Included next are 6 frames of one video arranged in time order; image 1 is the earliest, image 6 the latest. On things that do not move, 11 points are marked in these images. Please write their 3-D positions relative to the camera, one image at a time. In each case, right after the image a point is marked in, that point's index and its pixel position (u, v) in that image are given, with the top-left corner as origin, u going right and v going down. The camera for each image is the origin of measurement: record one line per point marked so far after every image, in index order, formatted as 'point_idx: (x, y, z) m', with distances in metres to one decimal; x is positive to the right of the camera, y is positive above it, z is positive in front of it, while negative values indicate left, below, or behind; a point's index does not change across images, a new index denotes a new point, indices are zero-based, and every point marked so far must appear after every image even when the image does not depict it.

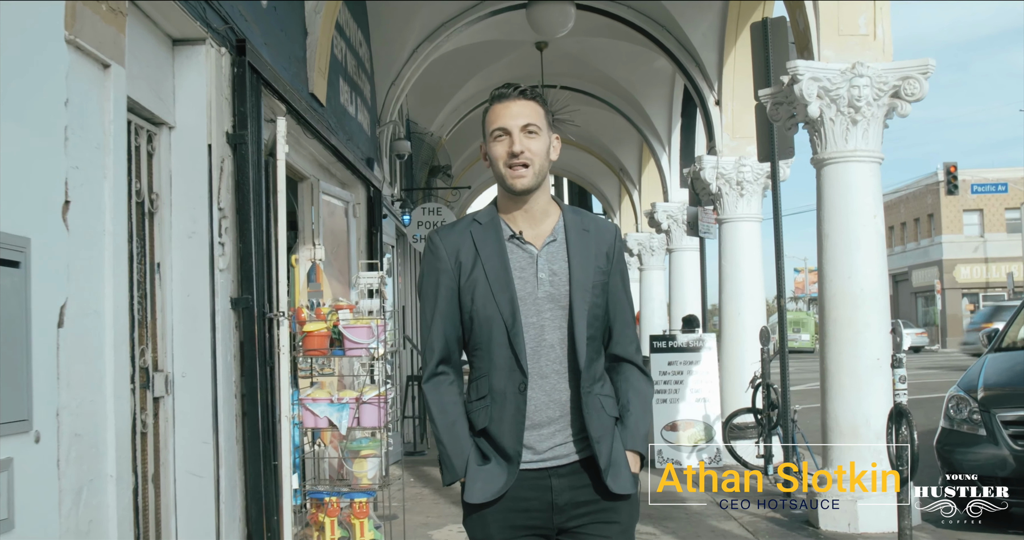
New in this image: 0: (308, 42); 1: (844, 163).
0: (-1.5, +1.7, +6.7) m
1: (+2.4, +0.8, +6.7) m
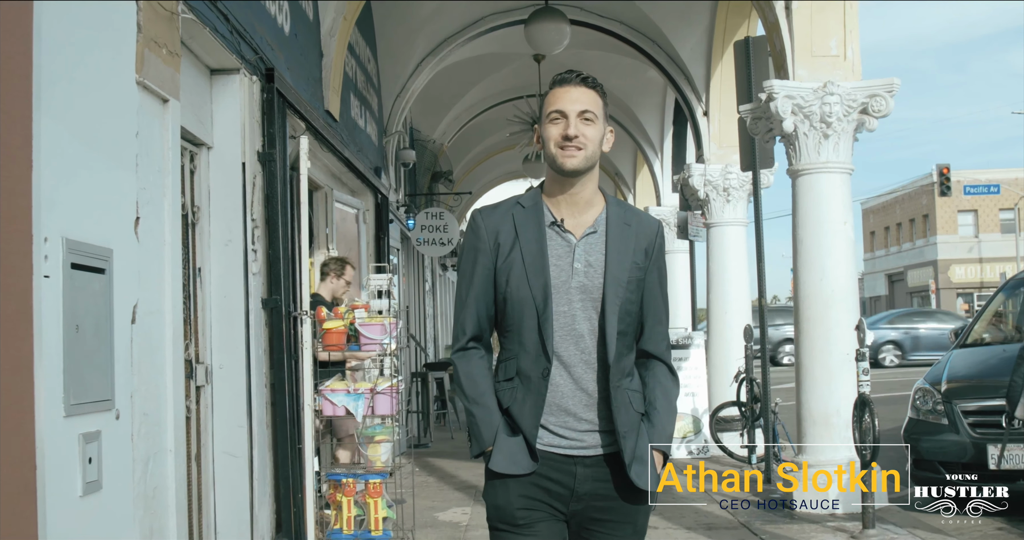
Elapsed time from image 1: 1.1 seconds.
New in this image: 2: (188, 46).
0: (-1.5, +1.6, +7.2) m
1: (+2.4, +0.8, +7.3) m
2: (-1.6, +1.1, +4.7) m
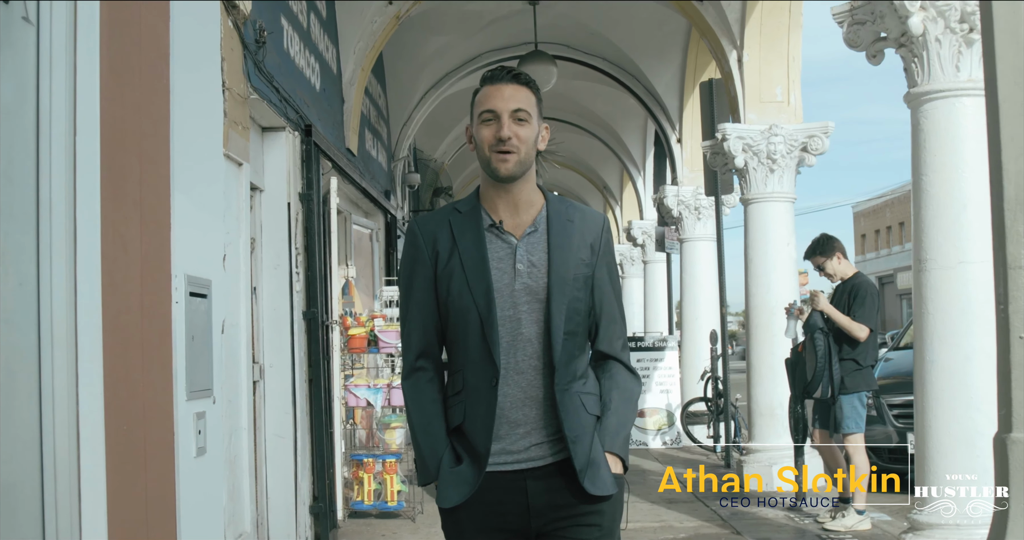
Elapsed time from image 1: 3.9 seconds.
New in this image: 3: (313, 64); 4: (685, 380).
0: (-1.5, +1.5, +8.5) m
1: (+2.3, +0.6, +8.5) m
2: (-1.7, +1.0, +6.0) m
3: (-1.6, +1.6, +7.2) m
4: (+2.3, -1.5, +12.1) m
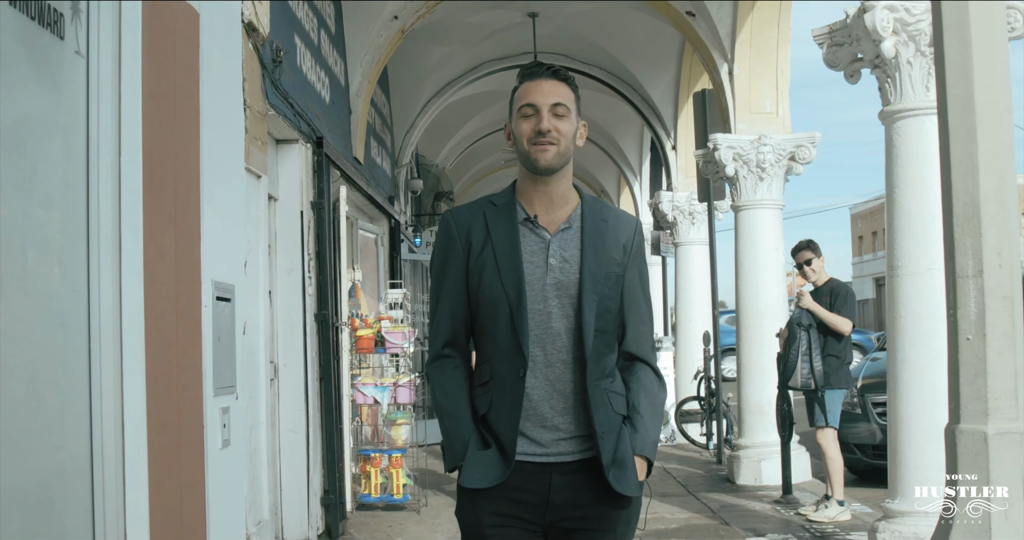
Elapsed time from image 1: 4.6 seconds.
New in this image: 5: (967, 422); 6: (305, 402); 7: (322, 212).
0: (-1.5, +1.5, +8.9) m
1: (+2.3, +0.6, +8.9) m
2: (-1.7, +0.9, +6.3) m
3: (-1.6, +1.6, +7.6) m
4: (+2.3, -1.5, +12.5) m
5: (+1.7, -0.6, +3.4) m
6: (-1.5, -0.9, +6.5) m
7: (-1.4, +0.4, +6.9) m
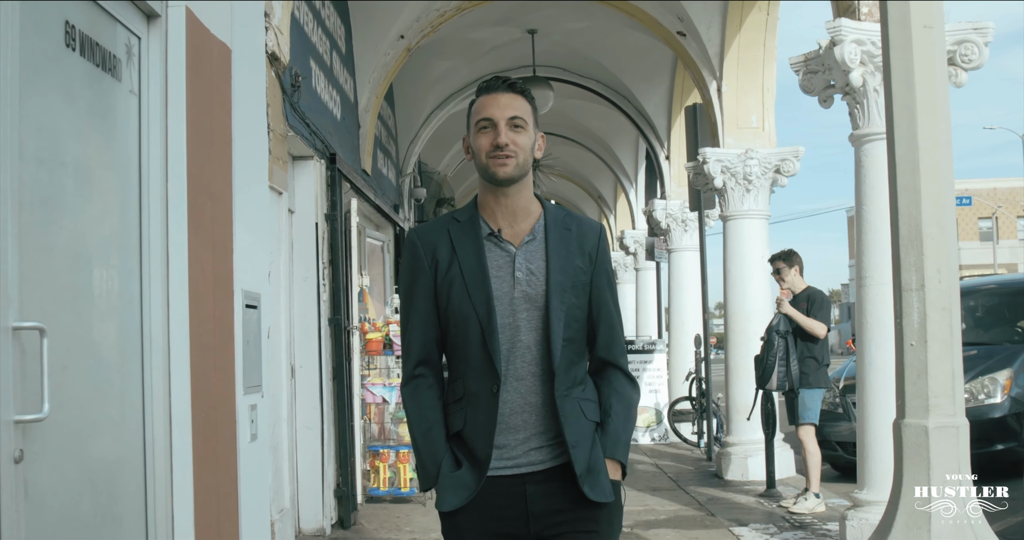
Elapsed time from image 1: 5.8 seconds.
0: (-1.5, +1.4, +9.4) m
1: (+2.3, +0.5, +9.4) m
2: (-1.7, +0.9, +6.8) m
3: (-1.6, +1.5, +8.1) m
4: (+2.3, -1.6, +13.0) m
5: (+1.7, -0.6, +3.9) m
6: (-1.5, -1.0, +7.0) m
7: (-1.4, +0.4, +7.4) m
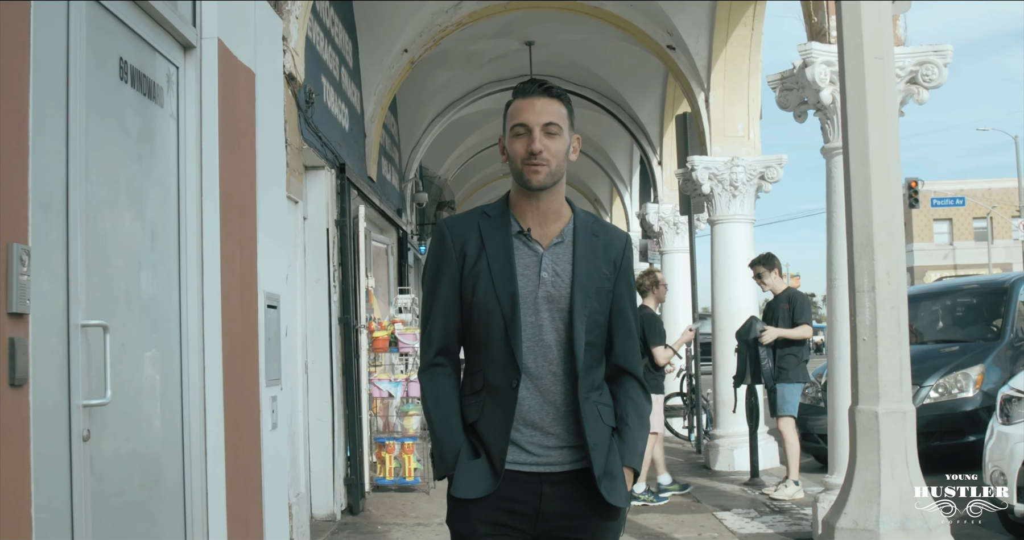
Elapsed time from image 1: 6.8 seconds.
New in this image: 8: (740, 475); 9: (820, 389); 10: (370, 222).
0: (-1.6, +1.4, +9.9) m
1: (+2.3, +0.5, +9.9) m
2: (-1.7, +0.9, +7.3) m
3: (-1.6, +1.5, +8.6) m
4: (+2.2, -1.6, +13.5) m
5: (+1.7, -0.6, +4.4) m
6: (-1.5, -1.0, +7.5) m
7: (-1.5, +0.4, +7.9) m
8: (+2.3, -2.1, +9.2) m
9: (+3.4, -1.3, +10.0) m
10: (-1.6, +0.5, +10.5) m
